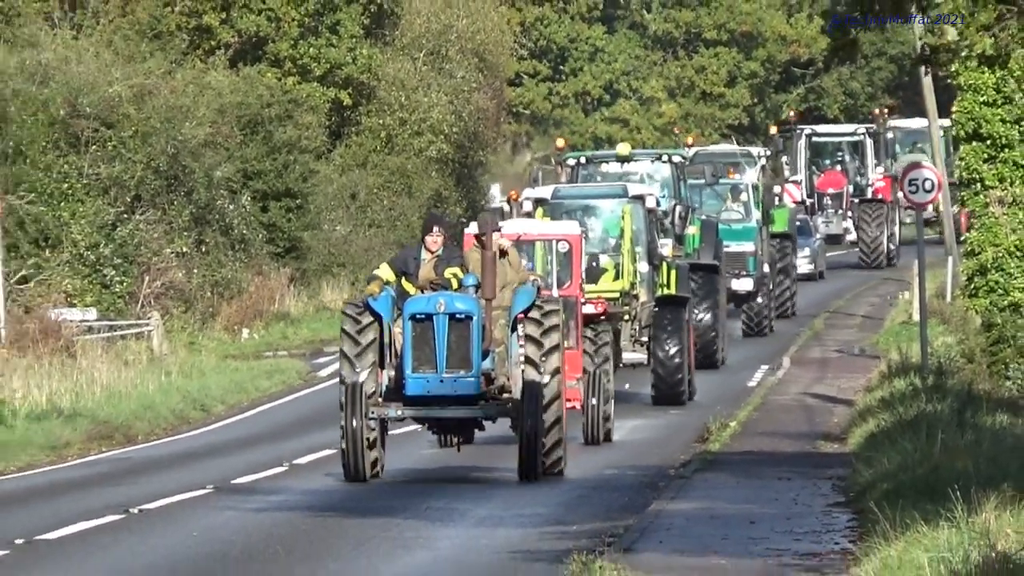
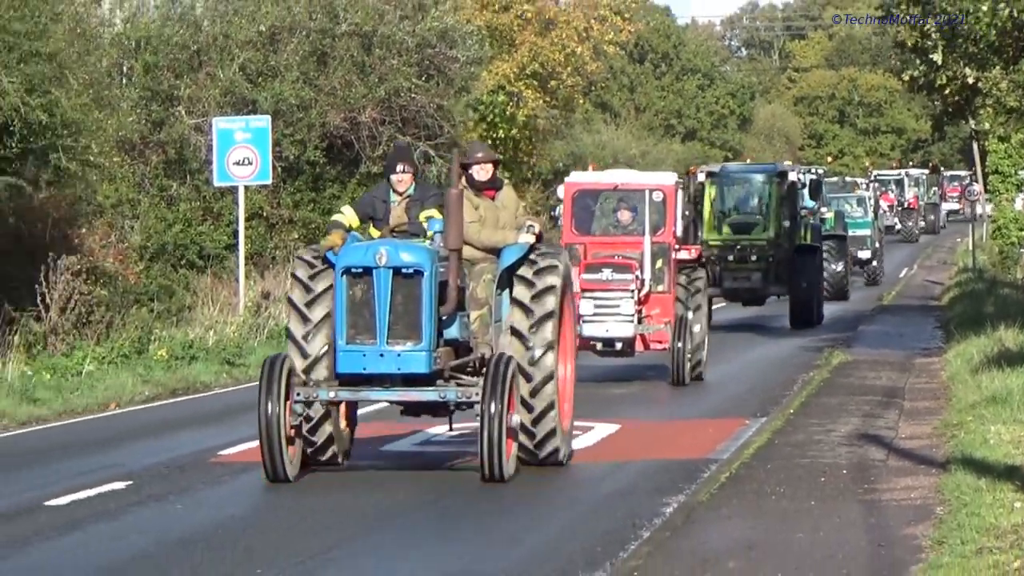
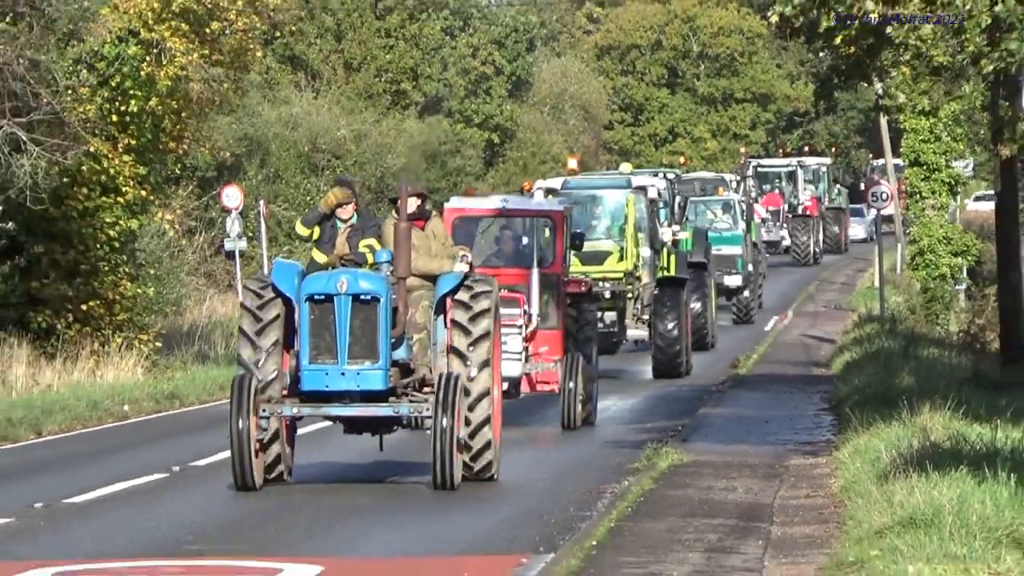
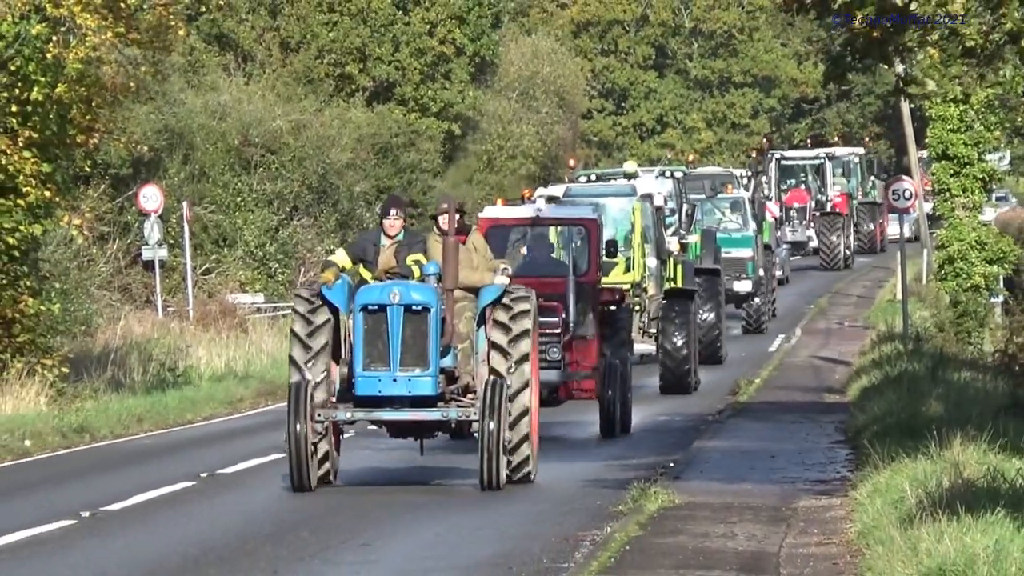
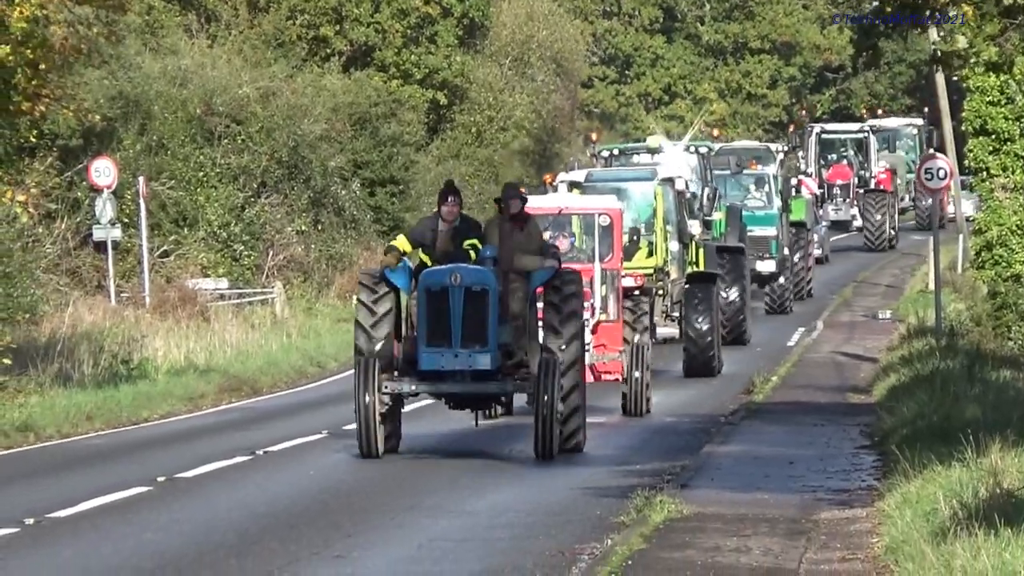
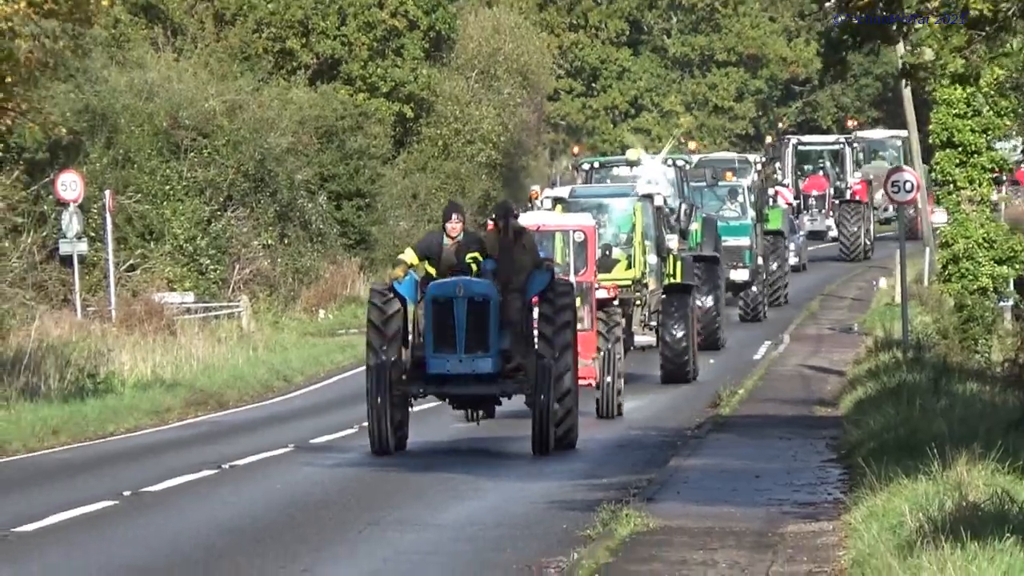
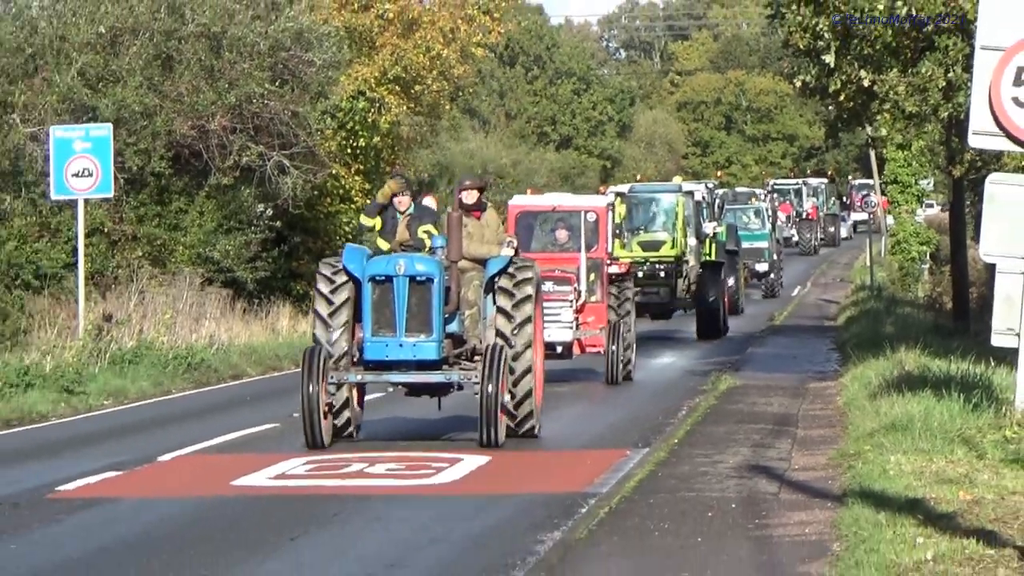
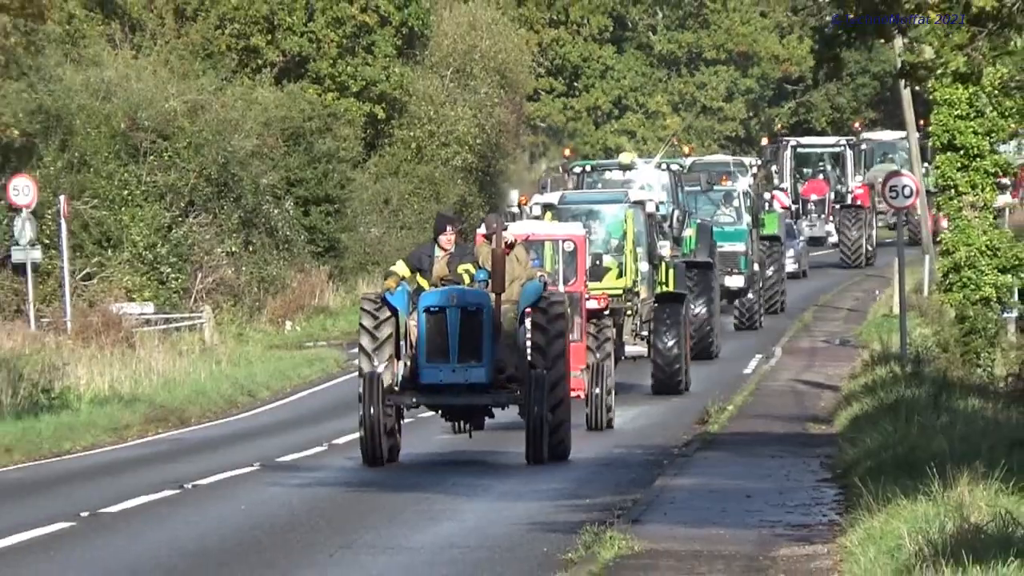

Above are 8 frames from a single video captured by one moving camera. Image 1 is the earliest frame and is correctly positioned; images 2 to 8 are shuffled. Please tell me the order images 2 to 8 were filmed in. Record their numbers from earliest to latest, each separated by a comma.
8, 6, 5, 4, 3, 7, 2
